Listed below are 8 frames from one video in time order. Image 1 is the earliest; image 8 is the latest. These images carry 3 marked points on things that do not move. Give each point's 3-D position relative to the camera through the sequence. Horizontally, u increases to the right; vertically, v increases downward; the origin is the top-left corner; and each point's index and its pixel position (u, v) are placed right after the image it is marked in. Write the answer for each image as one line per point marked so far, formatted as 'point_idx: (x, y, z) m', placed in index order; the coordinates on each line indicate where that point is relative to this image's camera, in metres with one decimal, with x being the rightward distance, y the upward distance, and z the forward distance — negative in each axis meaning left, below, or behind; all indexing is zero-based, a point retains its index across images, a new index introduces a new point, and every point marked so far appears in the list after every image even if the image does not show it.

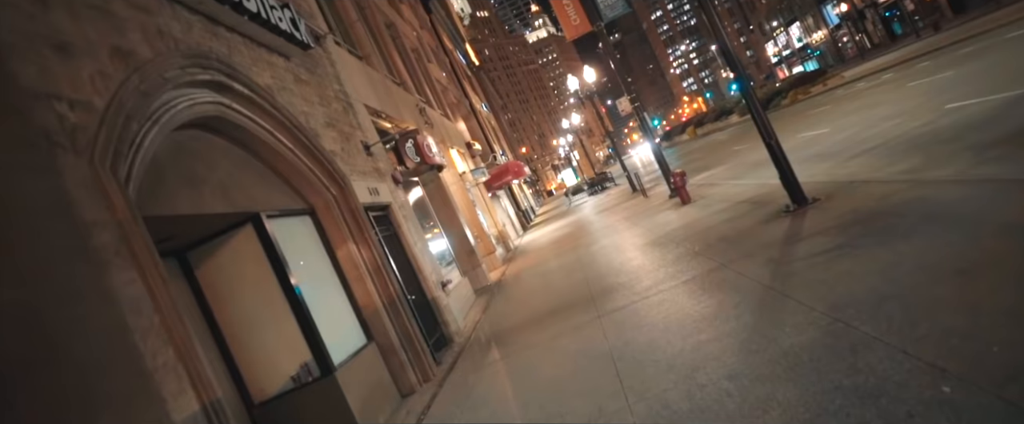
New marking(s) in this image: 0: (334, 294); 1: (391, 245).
0: (-2.5, -1.2, +8.2) m
1: (-2.2, -0.6, +10.4) m
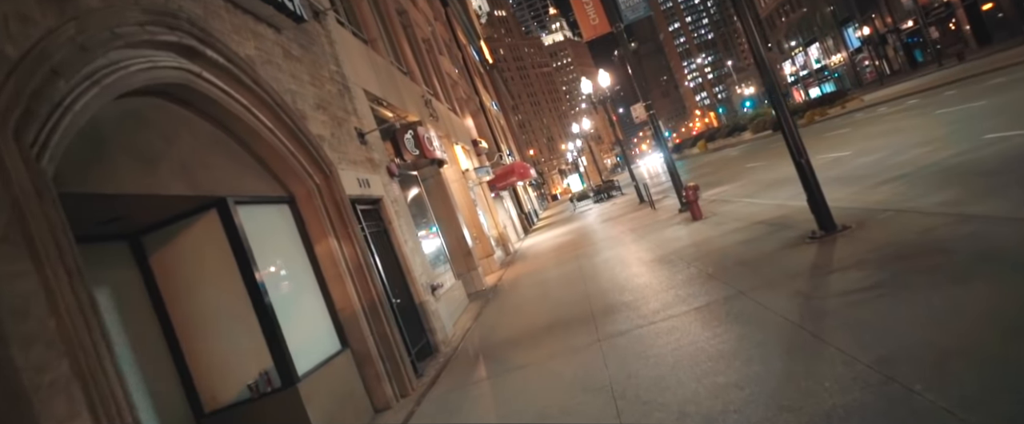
0: (-2.6, -1.0, +7.4) m
1: (-2.2, -0.5, +9.6) m
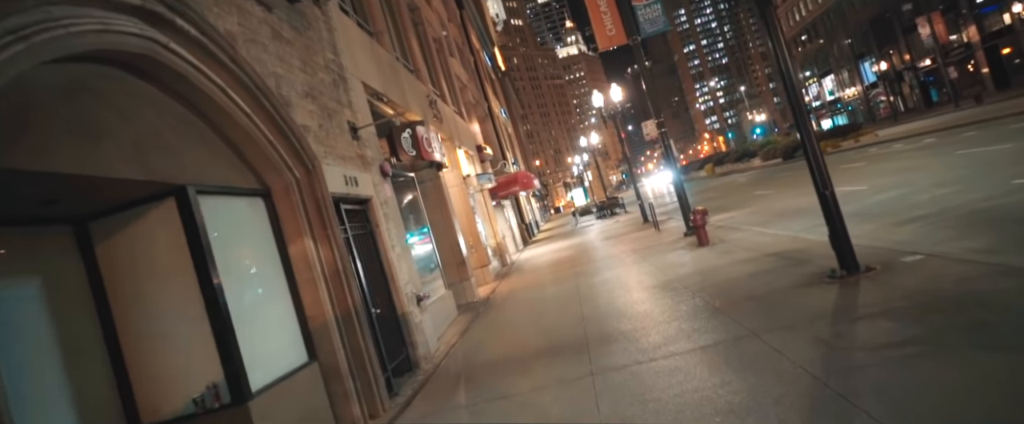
0: (-2.7, -1.0, +6.7) m
1: (-2.3, -0.5, +8.9) m
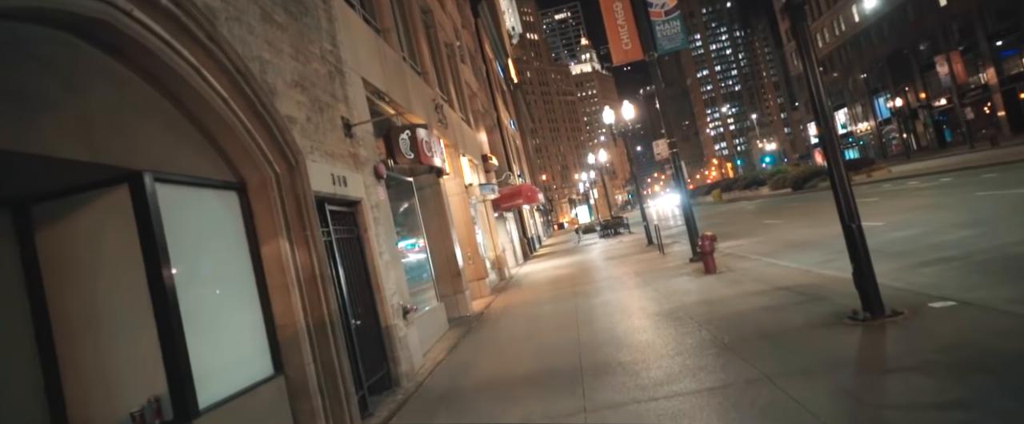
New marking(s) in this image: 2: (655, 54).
0: (-2.8, -1.0, +6.1) m
1: (-2.3, -0.6, +8.3) m
2: (+4.4, +4.8, +17.8) m
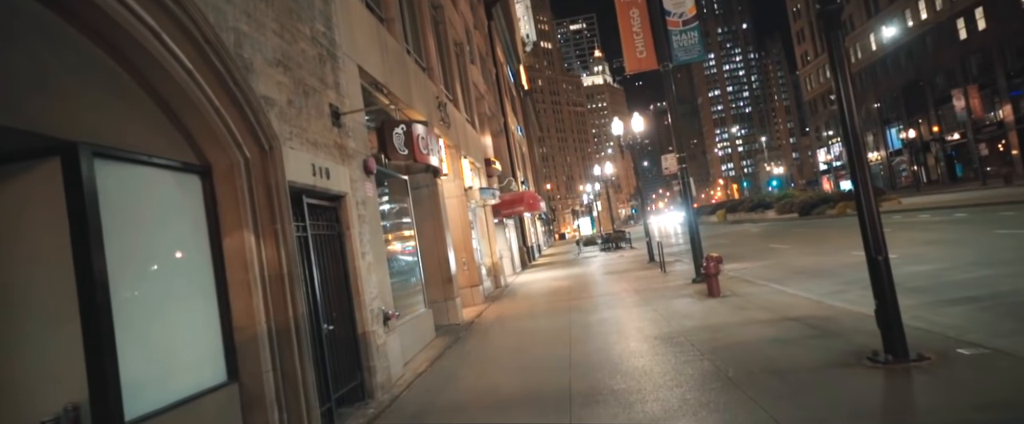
0: (-2.9, -0.8, +5.4) m
1: (-2.5, -0.5, +7.7) m
2: (+4.7, +4.3, +17.2) m
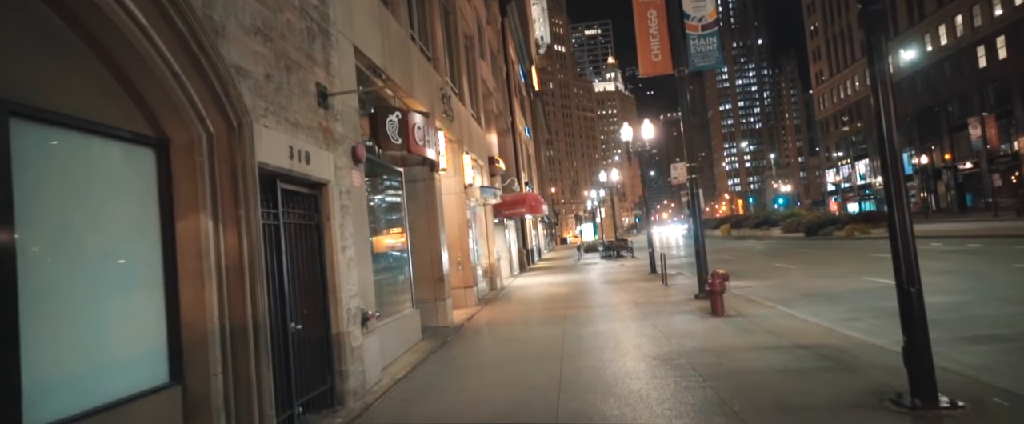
0: (-3.1, -0.6, +4.8) m
1: (-2.5, -0.4, +7.0) m
2: (+4.9, +4.0, +16.5) m
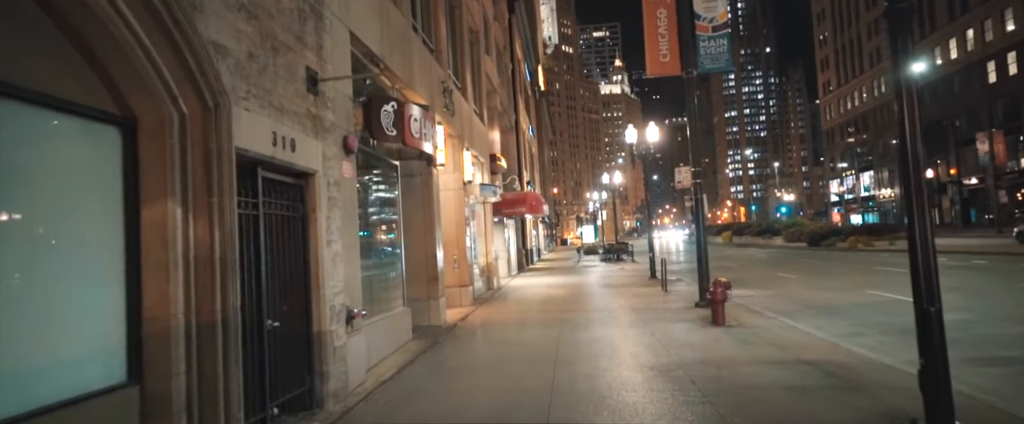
0: (-3.1, -0.5, +4.4) m
1: (-2.6, -0.2, +6.6) m
2: (+5.0, +3.9, +16.1) m
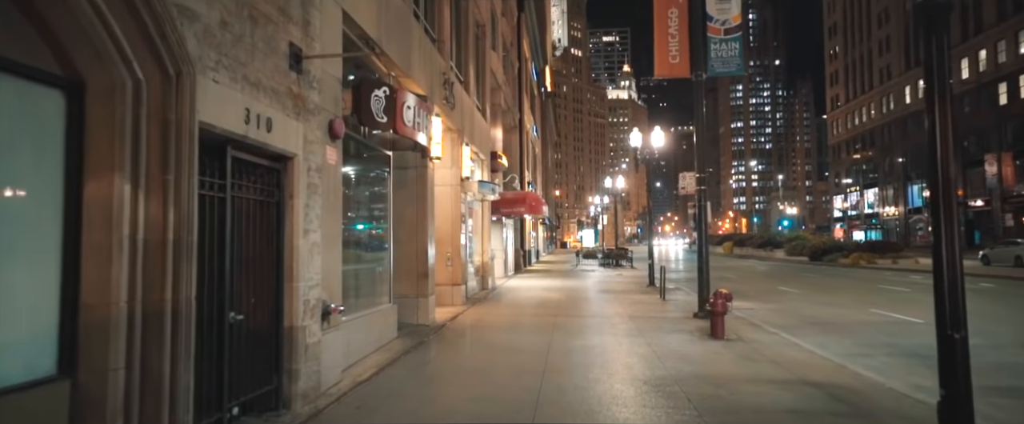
0: (-3.3, -0.3, +3.9) m
1: (-2.7, -0.1, +6.1) m
2: (+5.1, +3.6, +15.6) m
